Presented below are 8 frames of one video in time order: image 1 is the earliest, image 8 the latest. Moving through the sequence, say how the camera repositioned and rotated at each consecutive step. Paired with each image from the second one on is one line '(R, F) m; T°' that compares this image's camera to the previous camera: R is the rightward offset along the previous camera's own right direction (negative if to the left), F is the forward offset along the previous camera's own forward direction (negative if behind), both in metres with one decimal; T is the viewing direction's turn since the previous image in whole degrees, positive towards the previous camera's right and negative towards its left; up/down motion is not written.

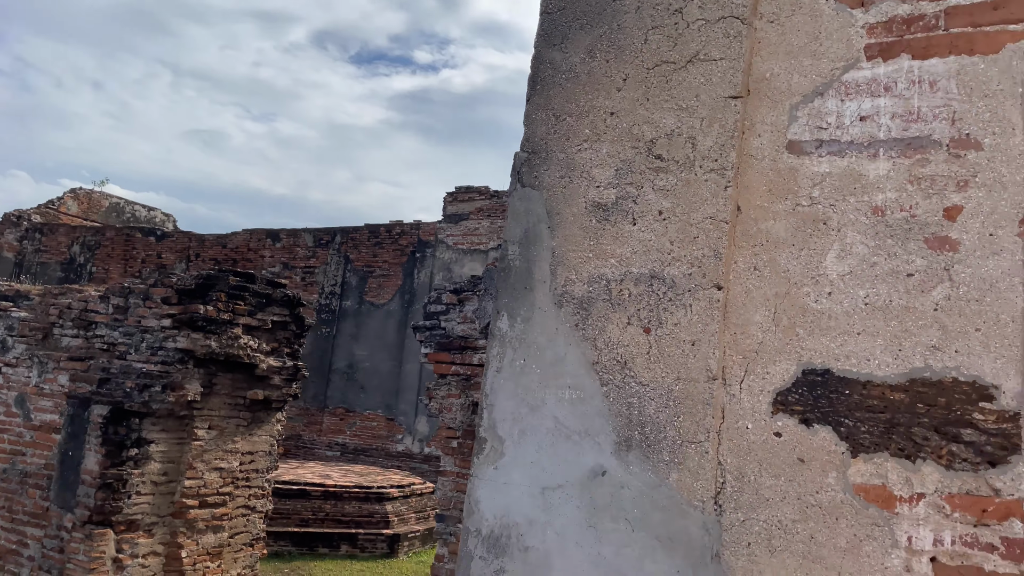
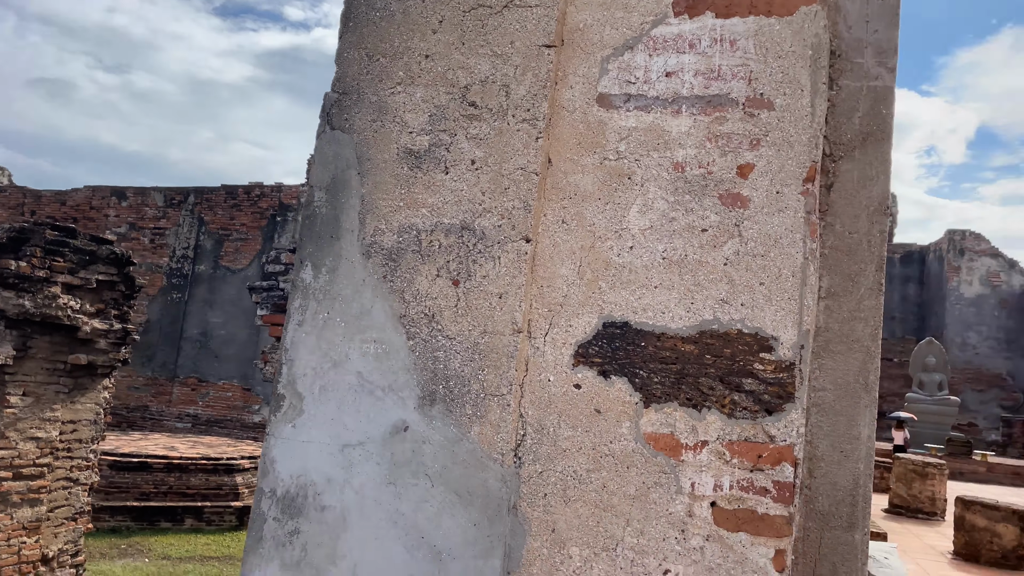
(+0.1, 0.0) m; +10°
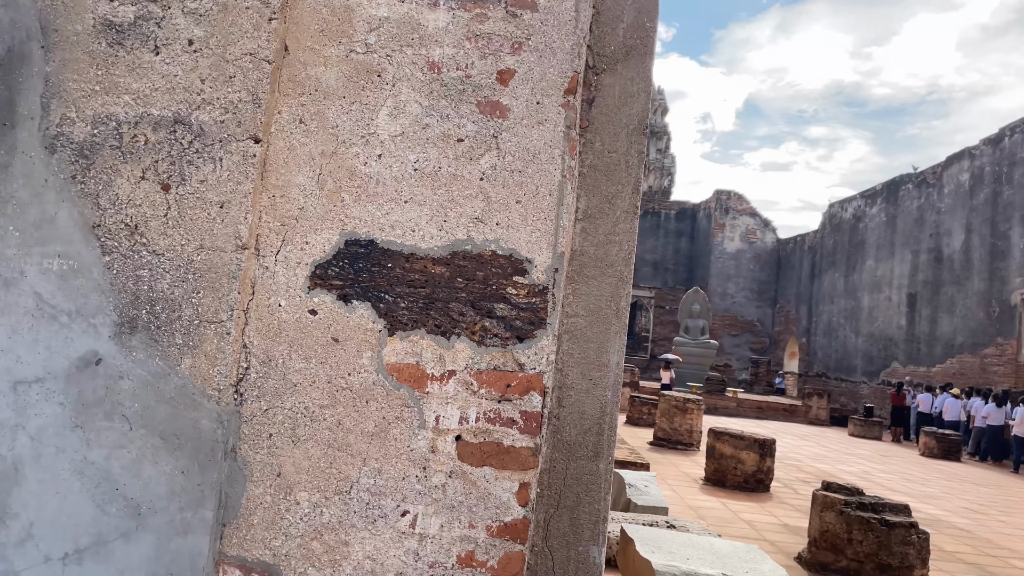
(+0.1, +0.1) m; +15°
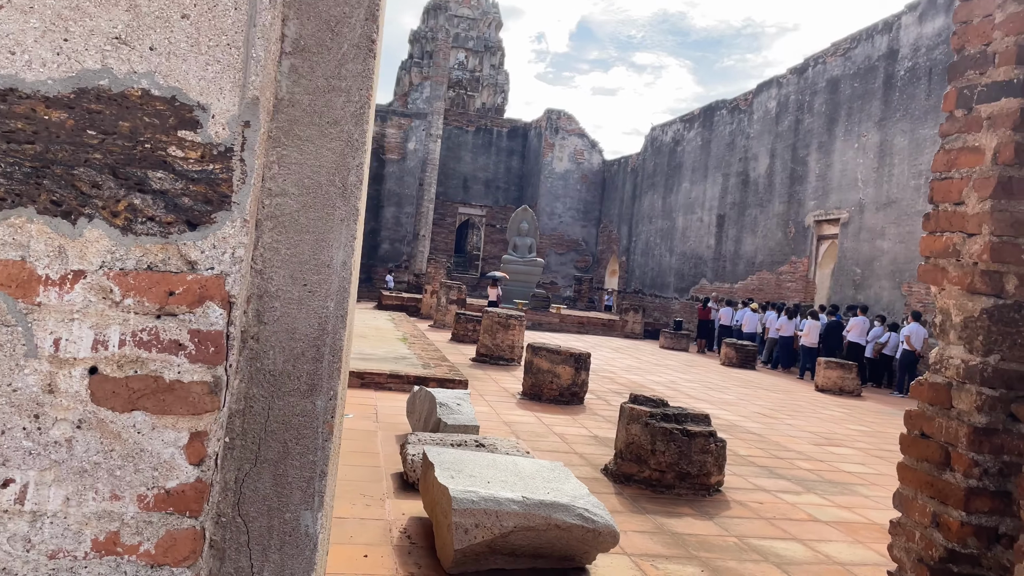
(+0.2, +0.3) m; +12°
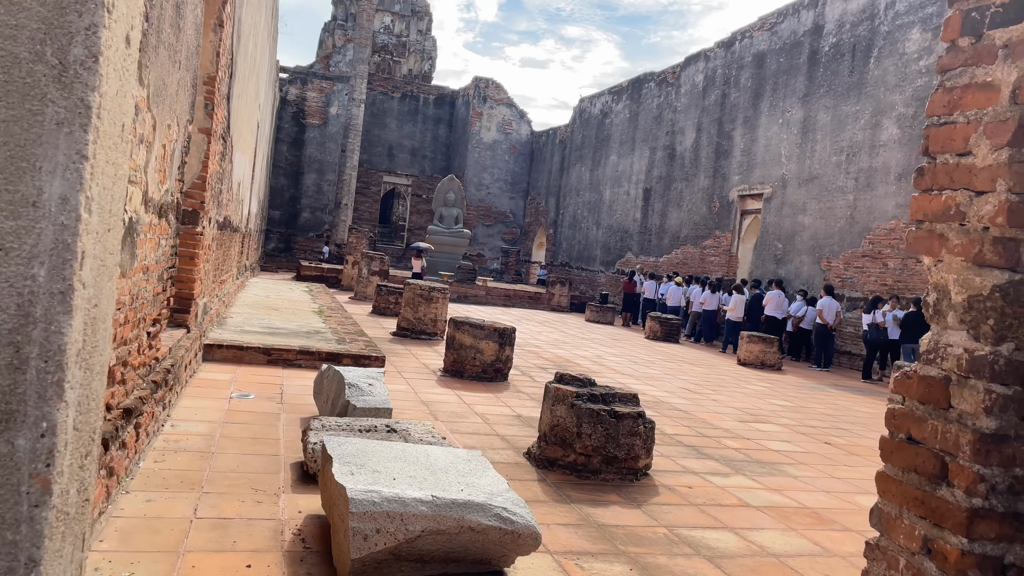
(+0.1, +0.3) m; +5°
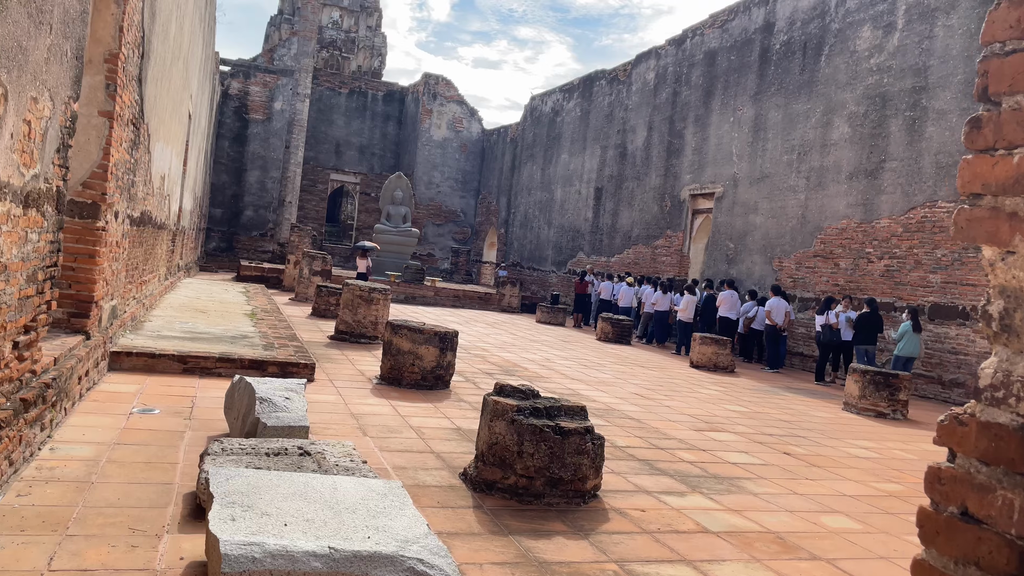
(+0.1, +0.4) m; +3°
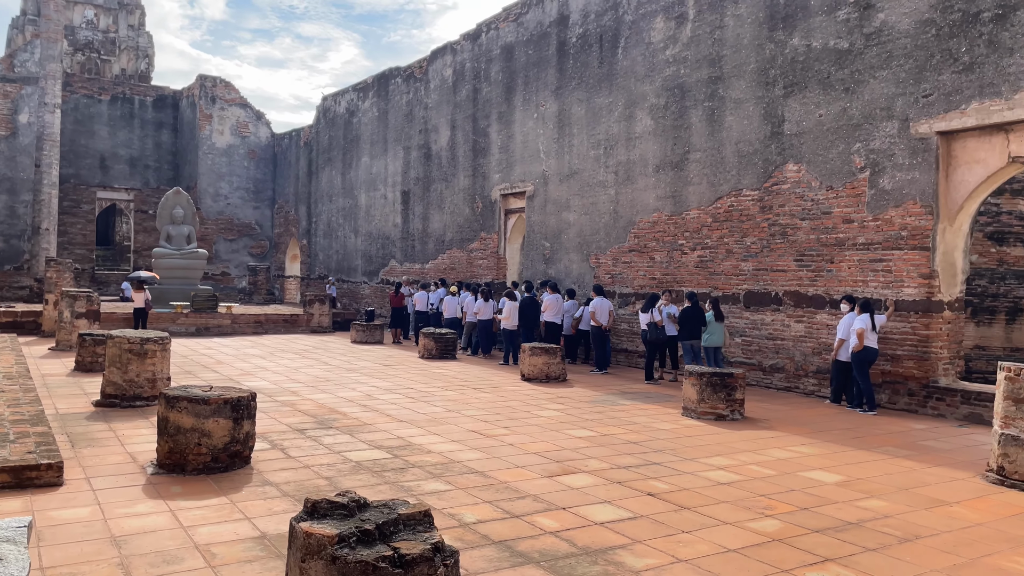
(0.0, +0.9) m; +14°
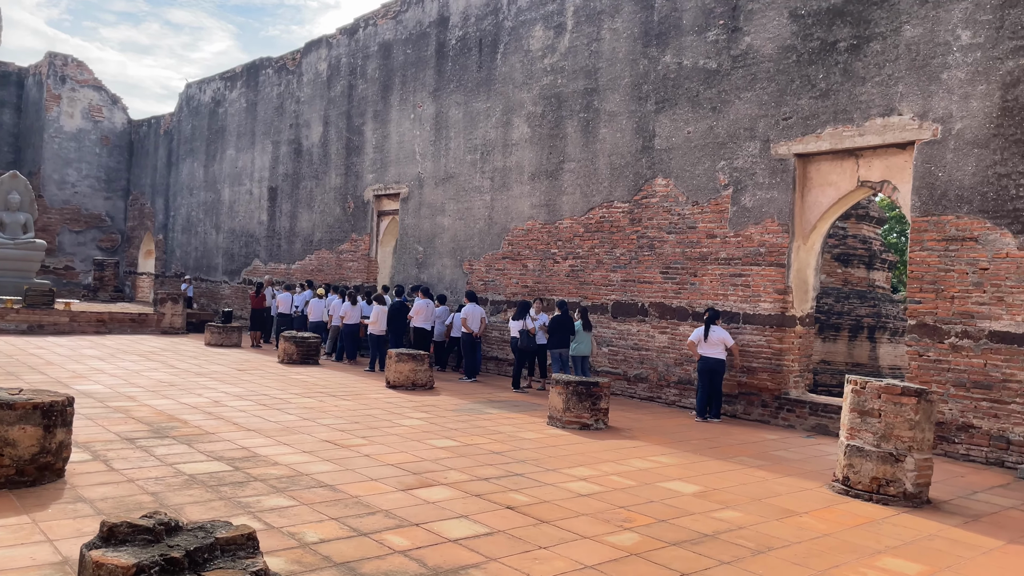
(+0.1, +0.2) m; +9°
